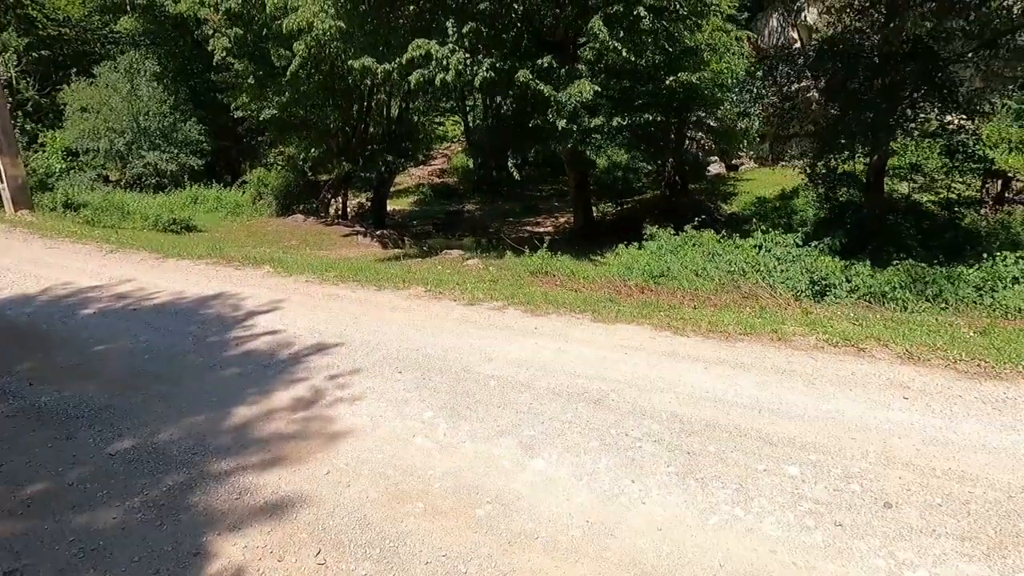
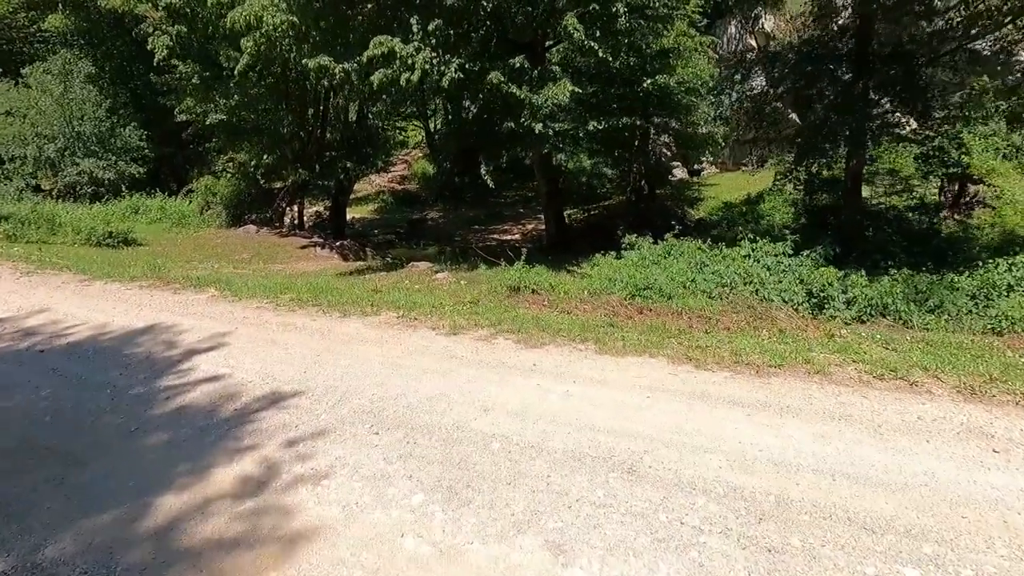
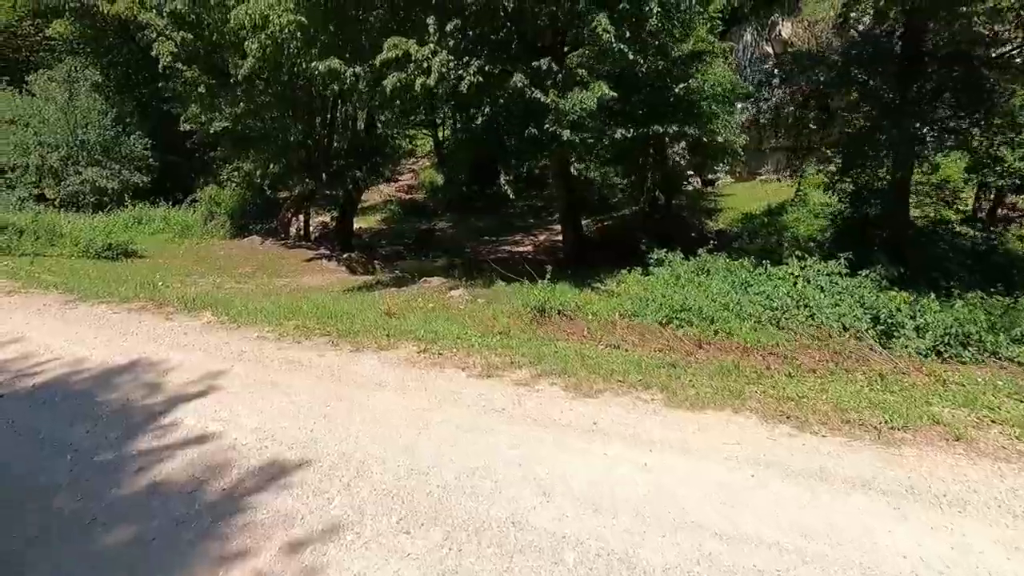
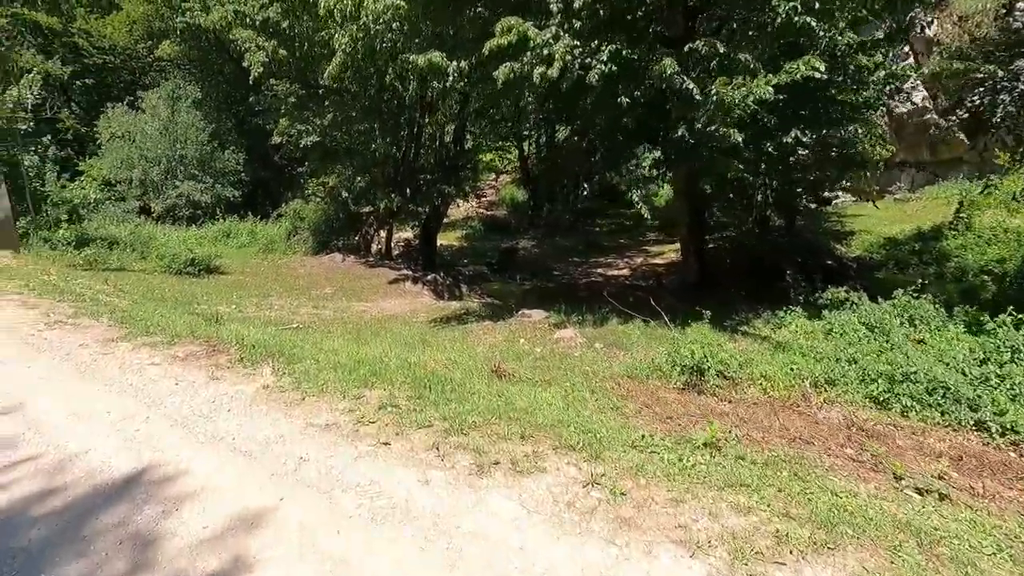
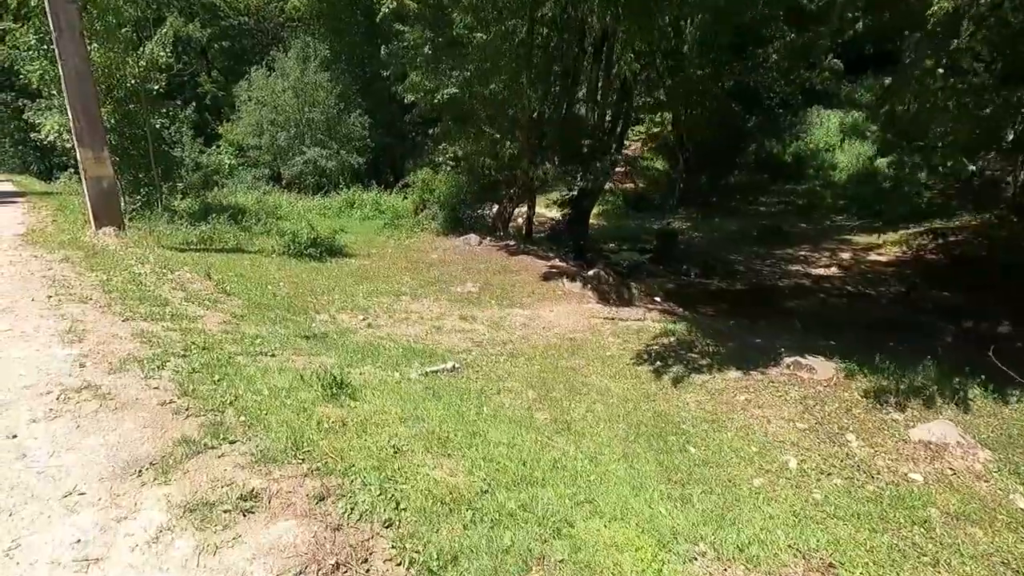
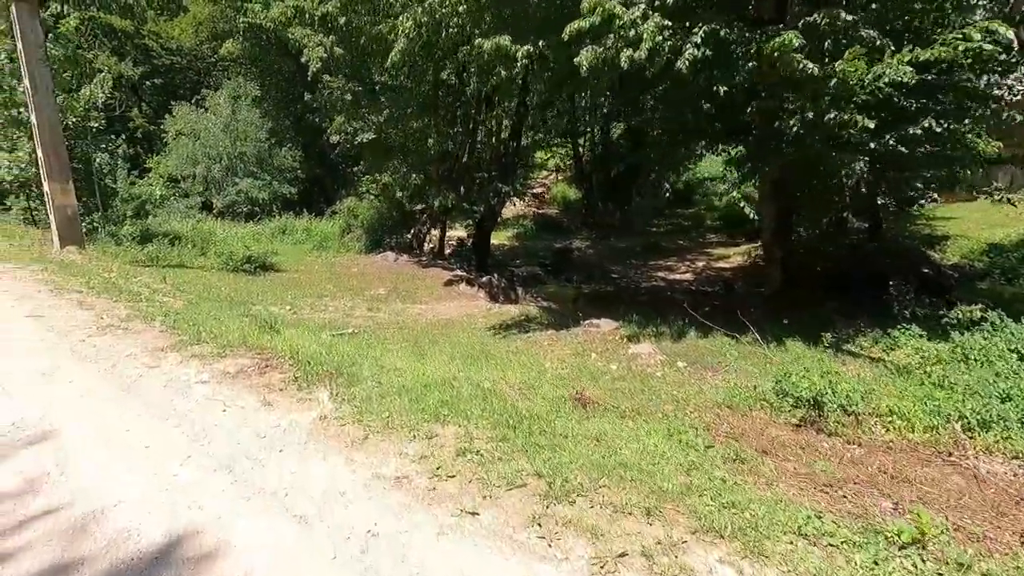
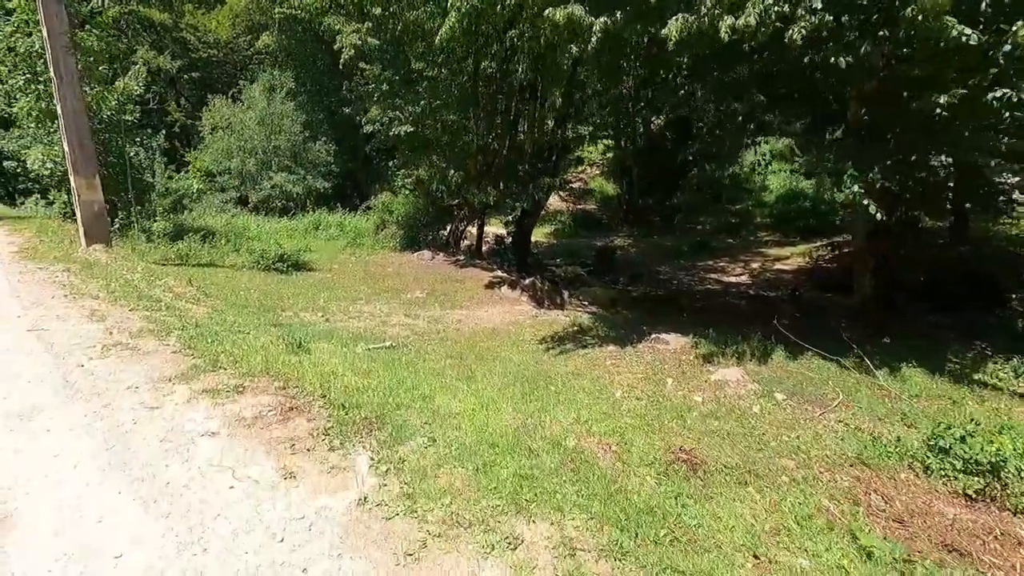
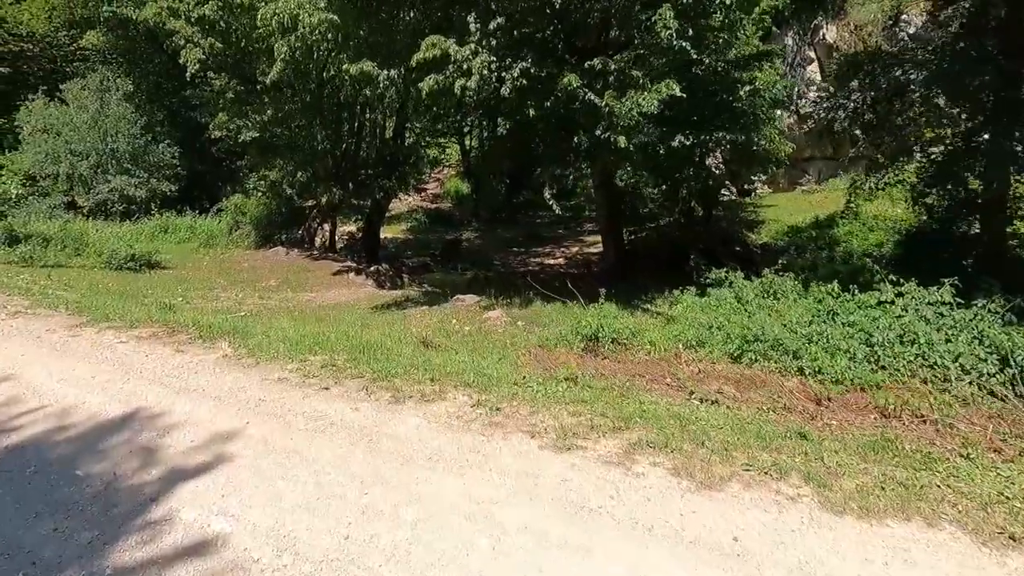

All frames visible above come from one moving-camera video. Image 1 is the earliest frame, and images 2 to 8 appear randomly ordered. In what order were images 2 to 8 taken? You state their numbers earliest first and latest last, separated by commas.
2, 3, 8, 4, 6, 7, 5
